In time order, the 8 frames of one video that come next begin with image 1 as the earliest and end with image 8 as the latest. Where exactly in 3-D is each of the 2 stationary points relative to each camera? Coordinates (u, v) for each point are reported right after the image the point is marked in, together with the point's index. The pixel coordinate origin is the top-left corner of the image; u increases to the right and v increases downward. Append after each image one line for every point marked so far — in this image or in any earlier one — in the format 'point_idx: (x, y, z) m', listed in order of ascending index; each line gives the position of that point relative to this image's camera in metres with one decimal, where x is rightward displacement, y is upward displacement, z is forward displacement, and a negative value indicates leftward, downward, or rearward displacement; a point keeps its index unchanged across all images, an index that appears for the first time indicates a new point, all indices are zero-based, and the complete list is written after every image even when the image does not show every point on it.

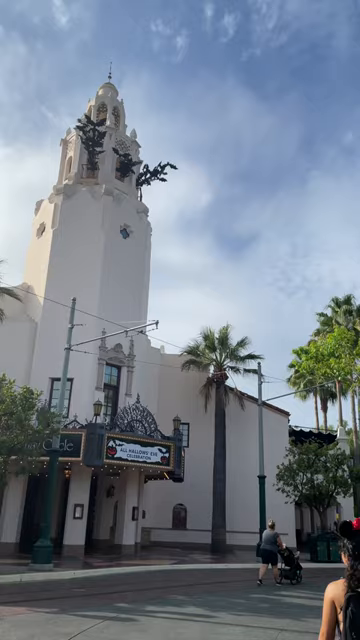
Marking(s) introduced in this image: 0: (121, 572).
0: (-2.1, -9.0, +18.3) m
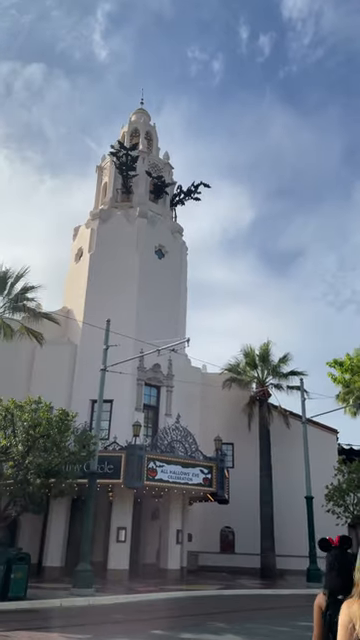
0: (-0.5, -9.7, +17.9) m
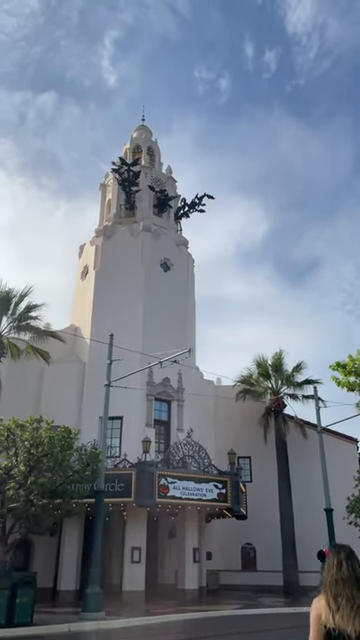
0: (0.0, -10.0, +17.2) m
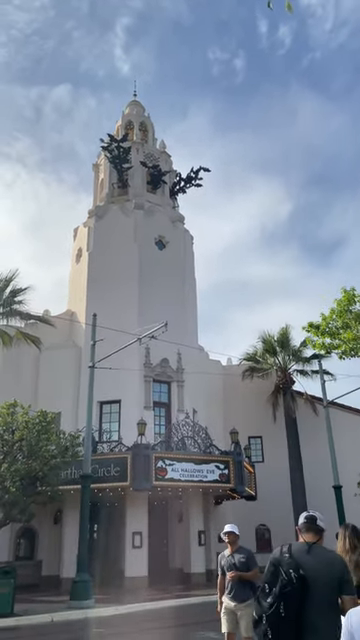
0: (-0.1, -9.2, +16.5) m
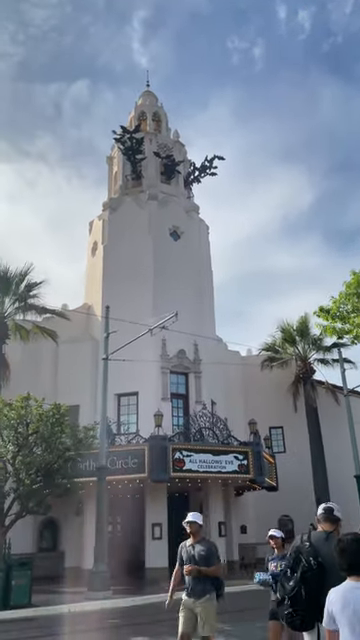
0: (+0.5, -8.9, +16.5) m
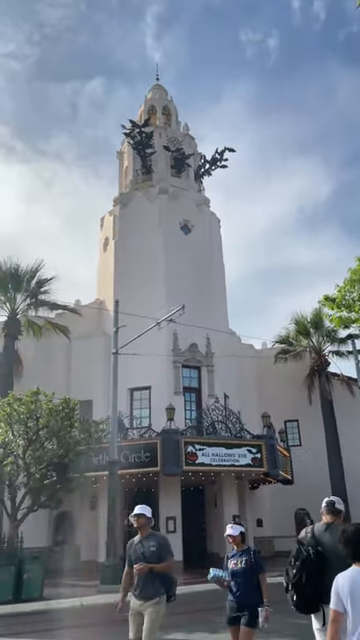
0: (+0.9, -8.6, +16.4) m
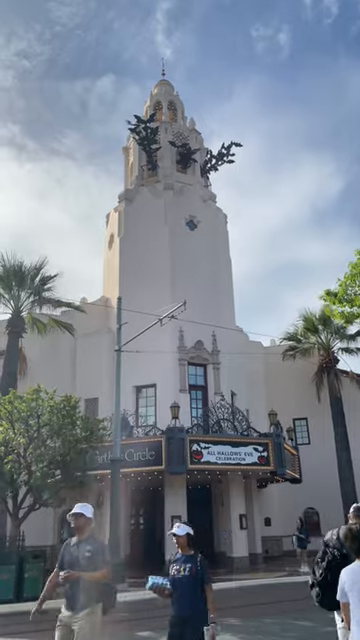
0: (+1.0, -8.5, +16.2) m
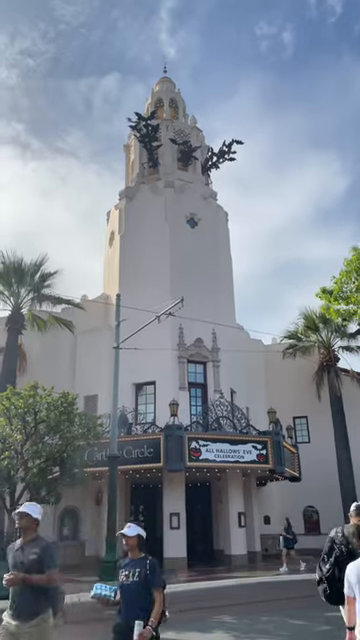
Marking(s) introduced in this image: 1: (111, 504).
0: (+0.9, -8.4, +16.2) m
1: (-2.2, -6.0, +16.7) m
